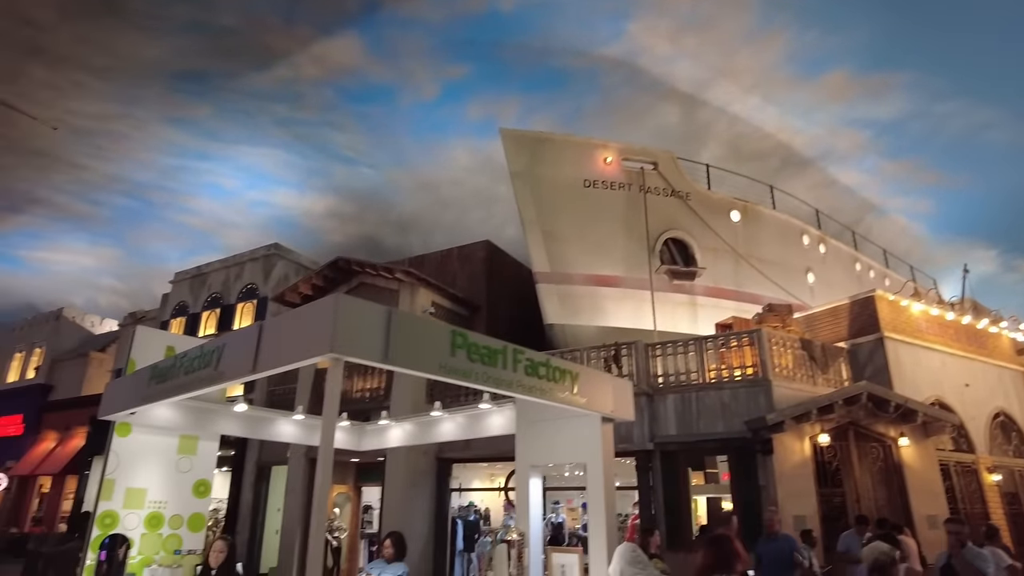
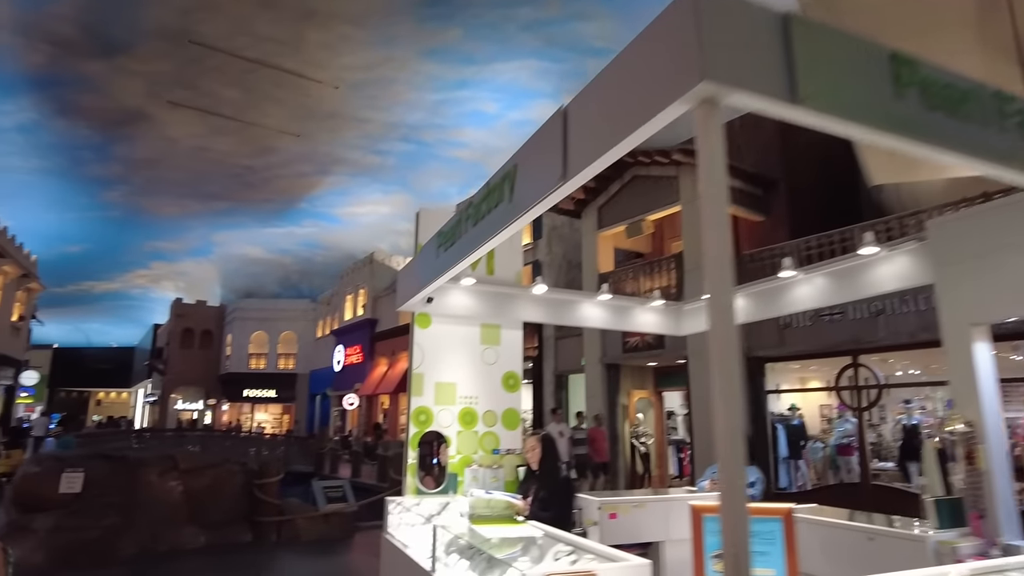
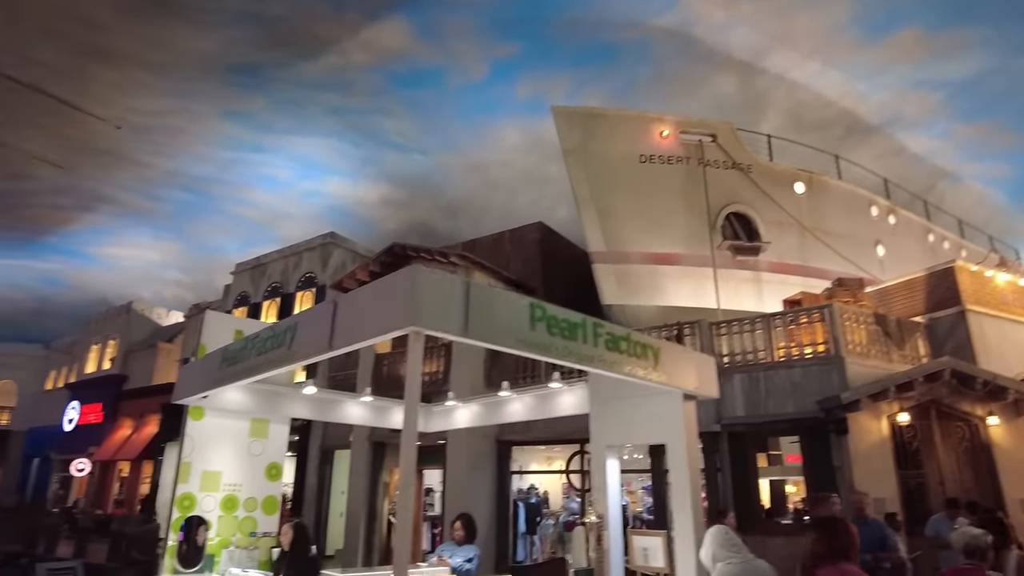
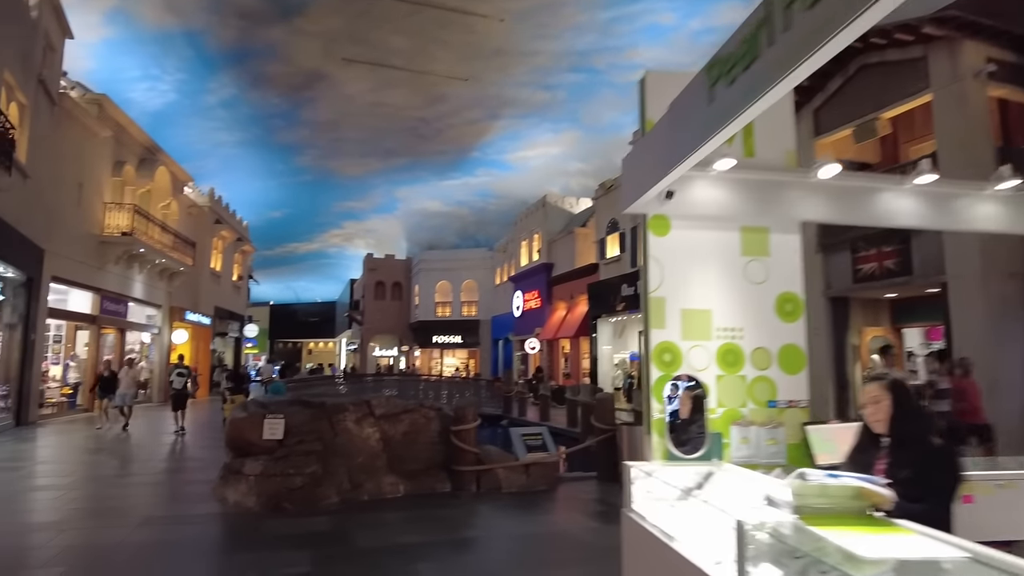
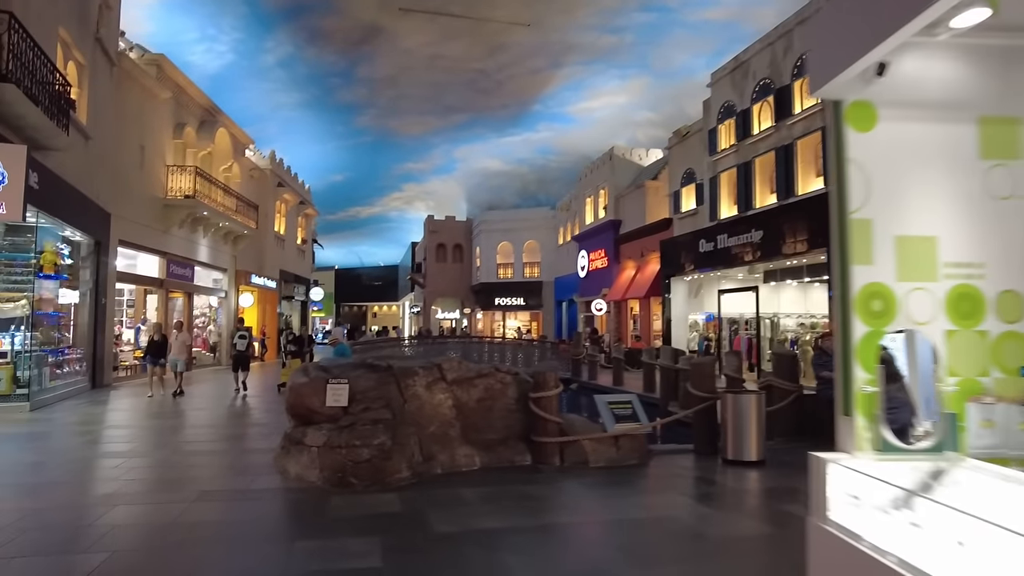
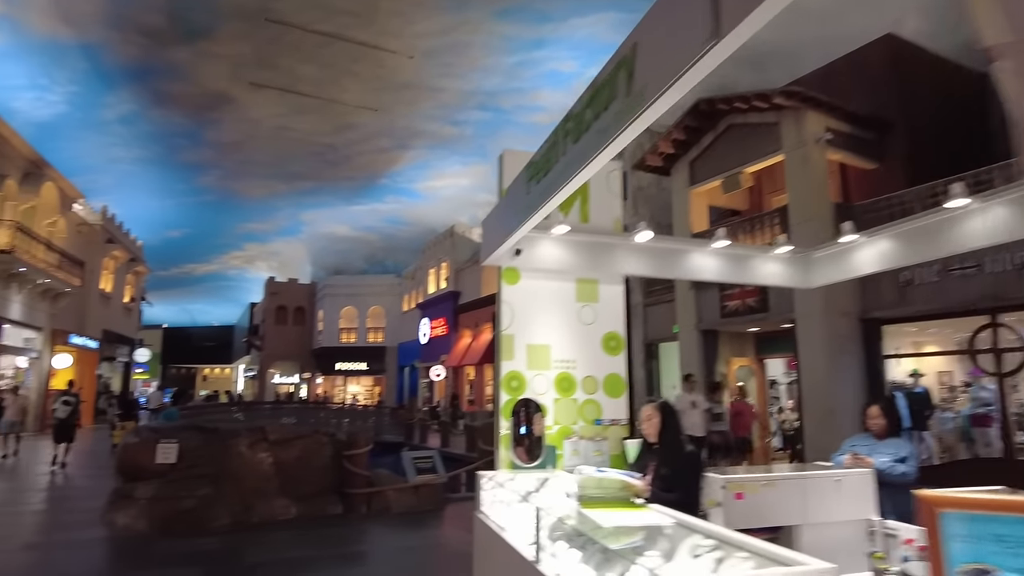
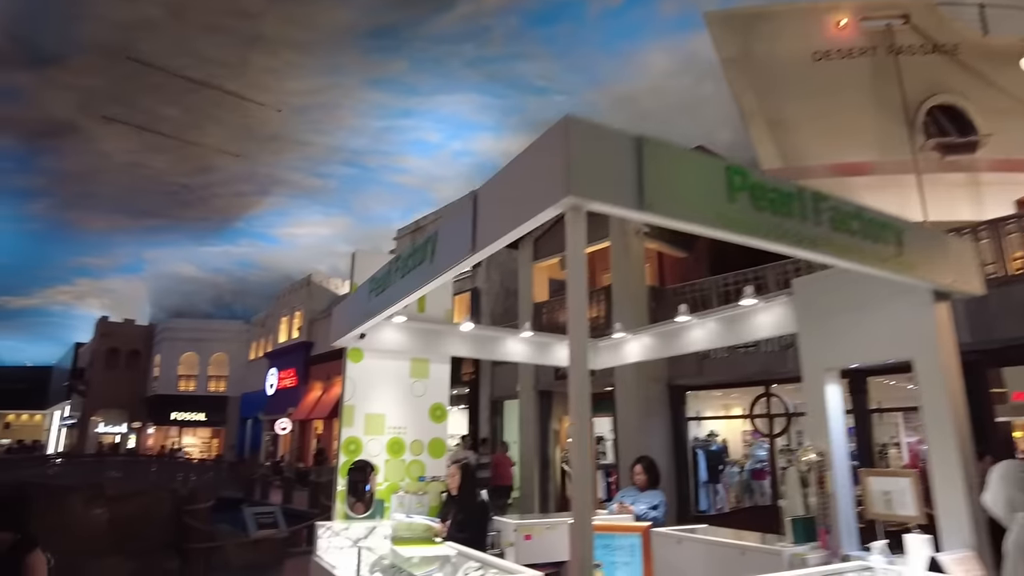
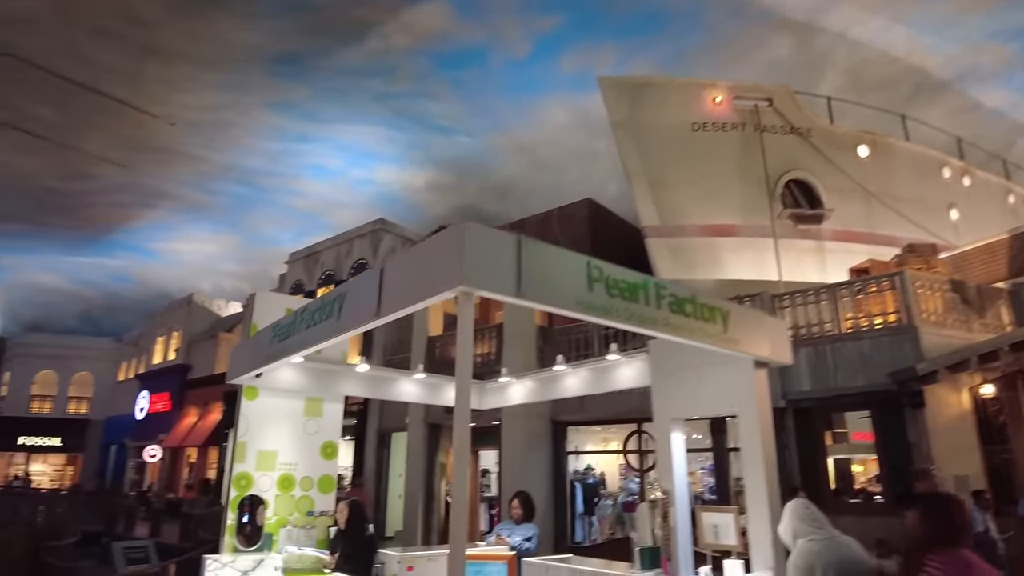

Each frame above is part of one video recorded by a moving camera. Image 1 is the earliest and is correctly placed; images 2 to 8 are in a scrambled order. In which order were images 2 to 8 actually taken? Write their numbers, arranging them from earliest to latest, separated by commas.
3, 8, 7, 2, 6, 4, 5
